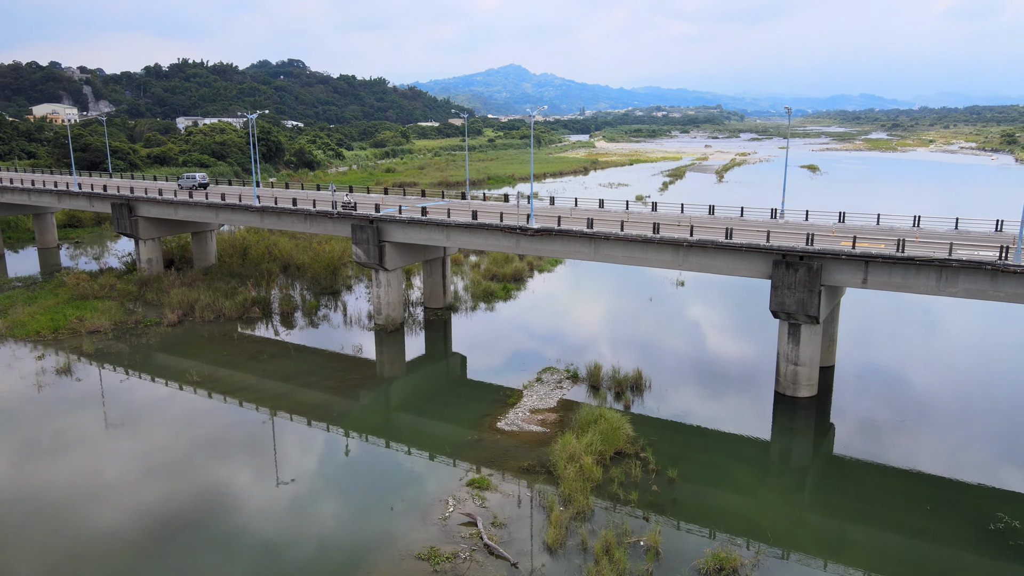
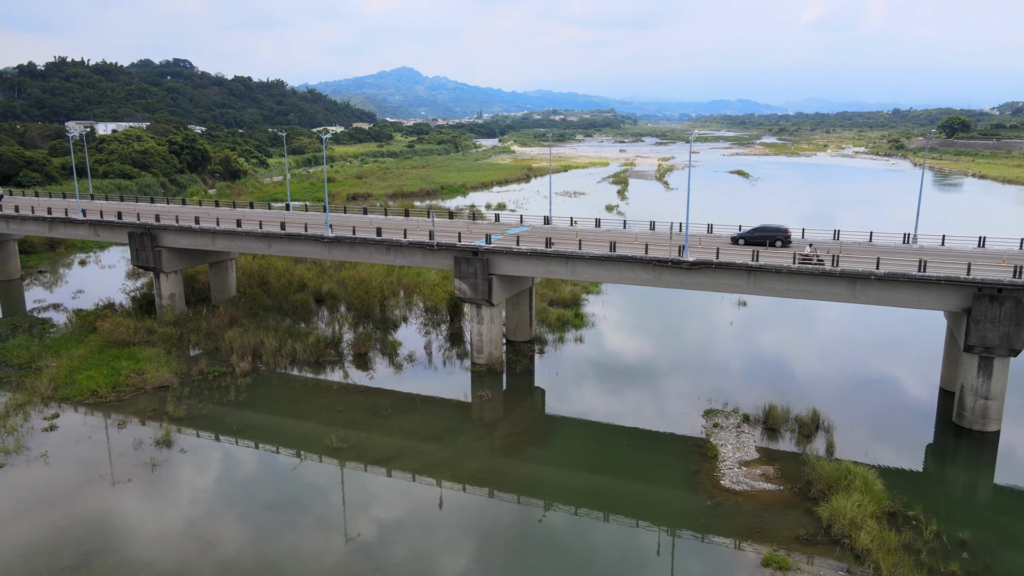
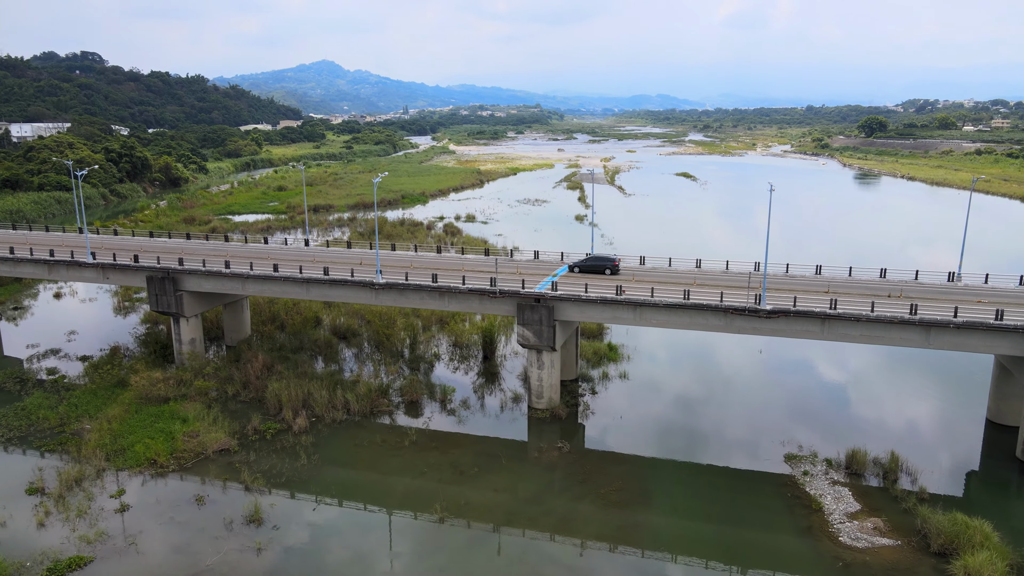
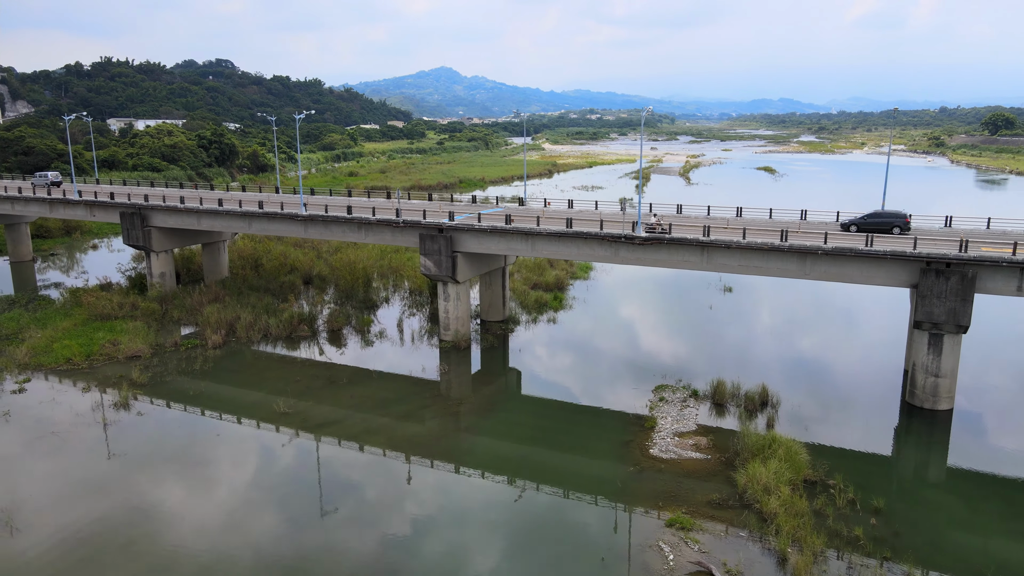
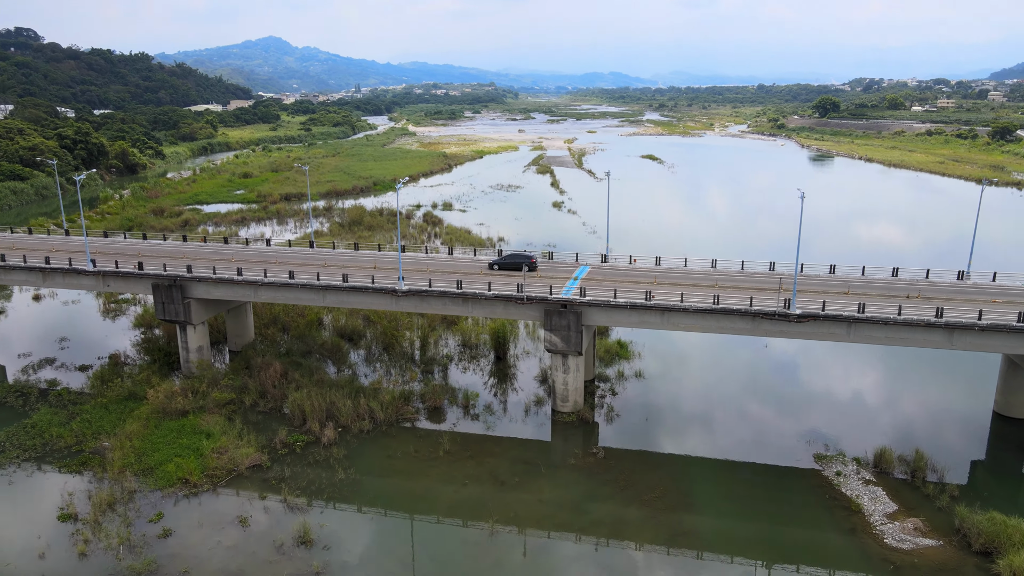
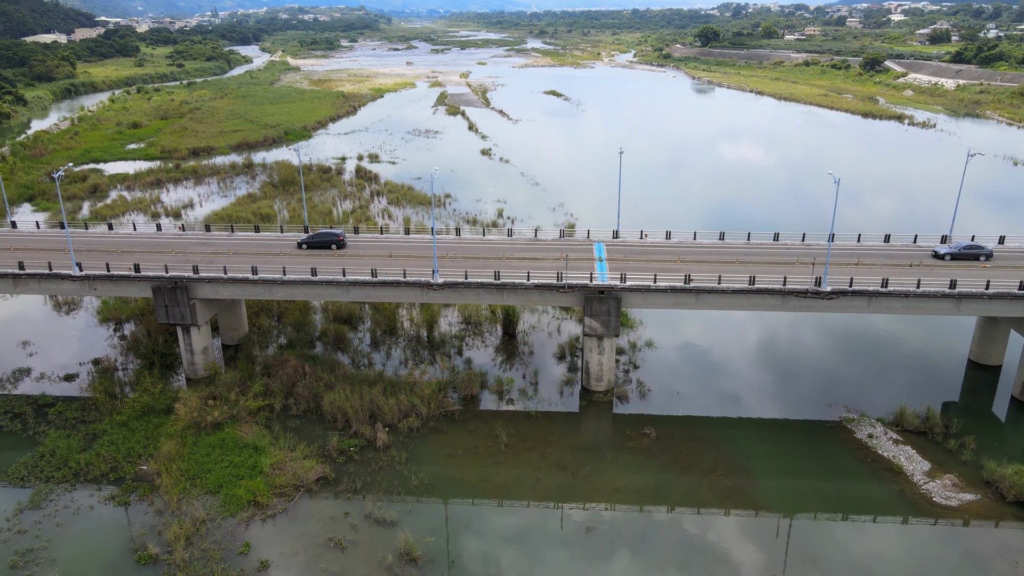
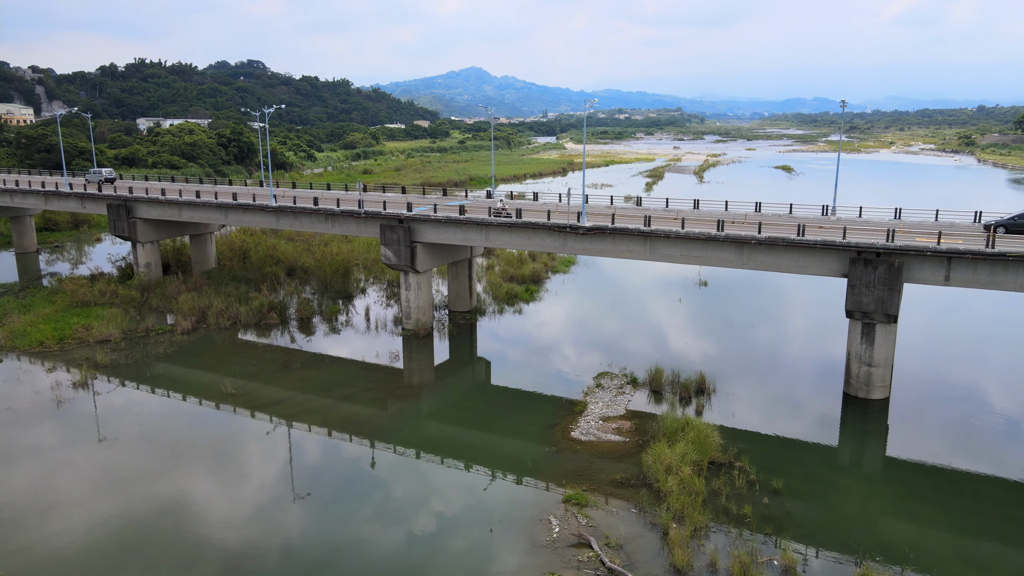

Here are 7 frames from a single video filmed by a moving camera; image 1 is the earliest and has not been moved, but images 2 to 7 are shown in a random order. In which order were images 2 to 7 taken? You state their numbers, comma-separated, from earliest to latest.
7, 4, 2, 3, 5, 6
